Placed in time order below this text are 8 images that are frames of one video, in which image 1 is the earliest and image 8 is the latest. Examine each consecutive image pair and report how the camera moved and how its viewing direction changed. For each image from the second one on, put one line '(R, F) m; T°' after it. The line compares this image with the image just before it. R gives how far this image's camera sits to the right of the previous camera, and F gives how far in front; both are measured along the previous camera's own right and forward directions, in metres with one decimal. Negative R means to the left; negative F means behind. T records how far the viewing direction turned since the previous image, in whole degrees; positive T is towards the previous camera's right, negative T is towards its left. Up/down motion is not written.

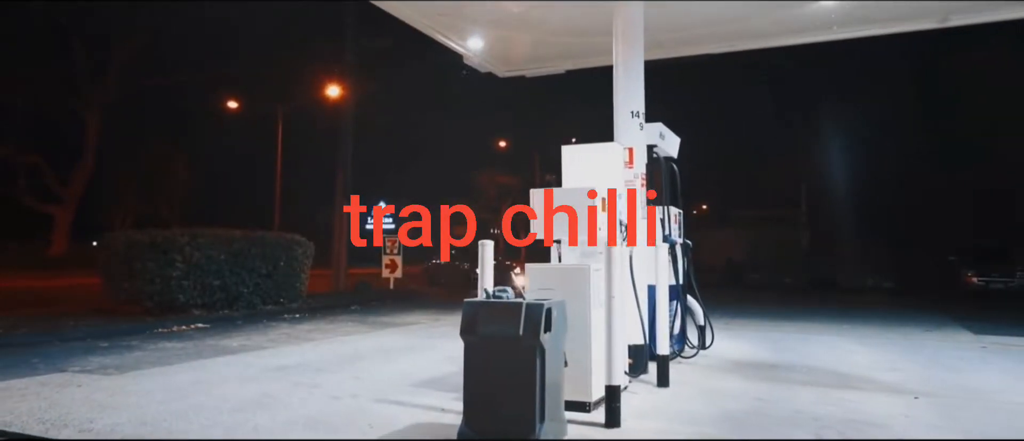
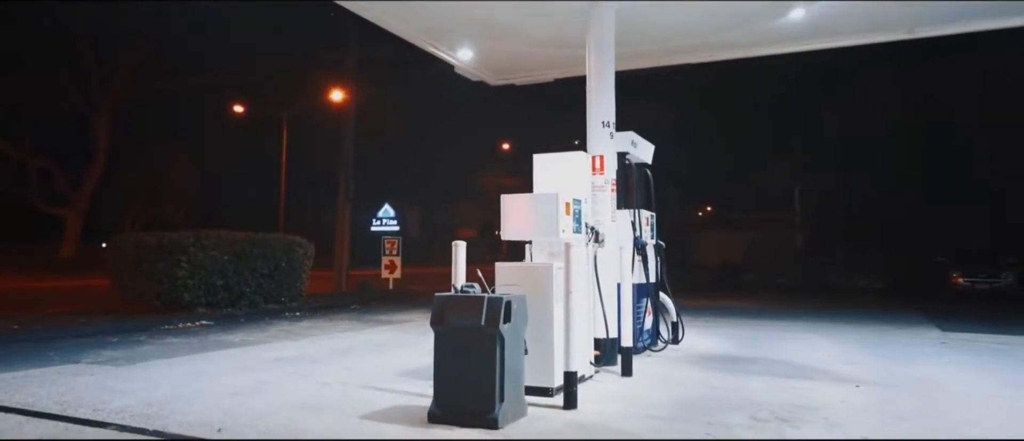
(+0.3, -0.6) m; 0°
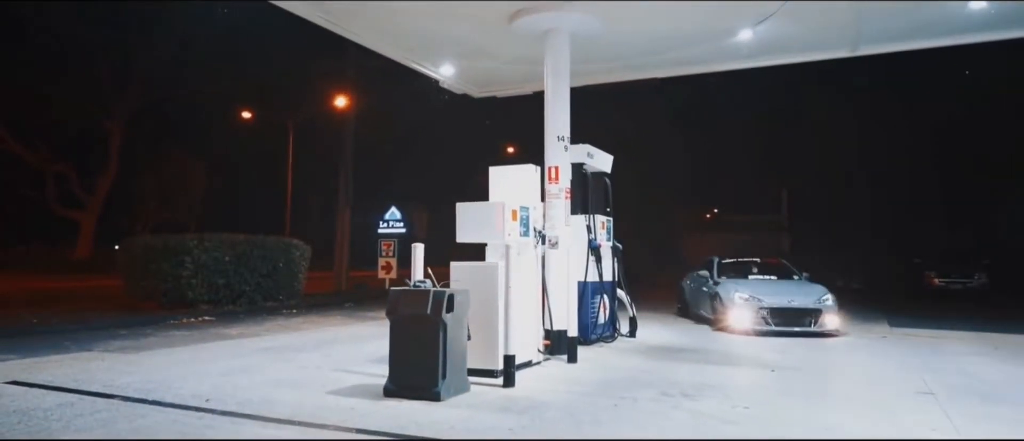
(+0.6, -1.1) m; -1°
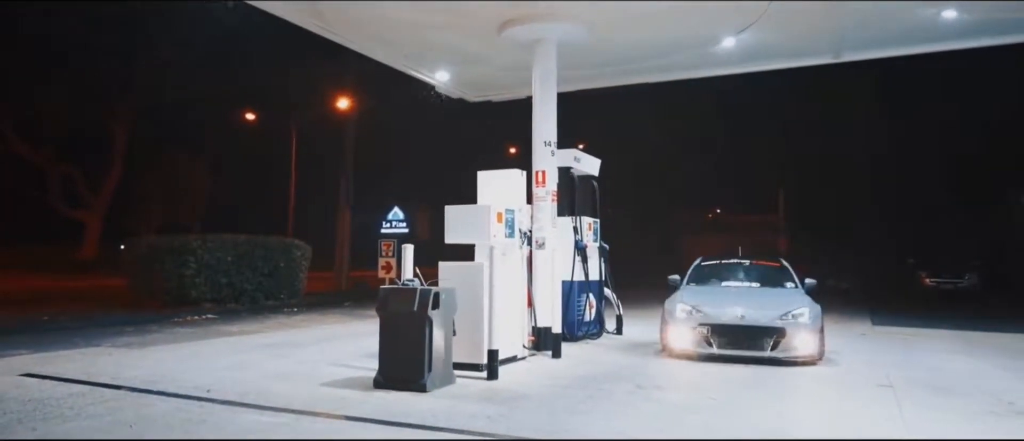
(+0.2, -0.4) m; 0°
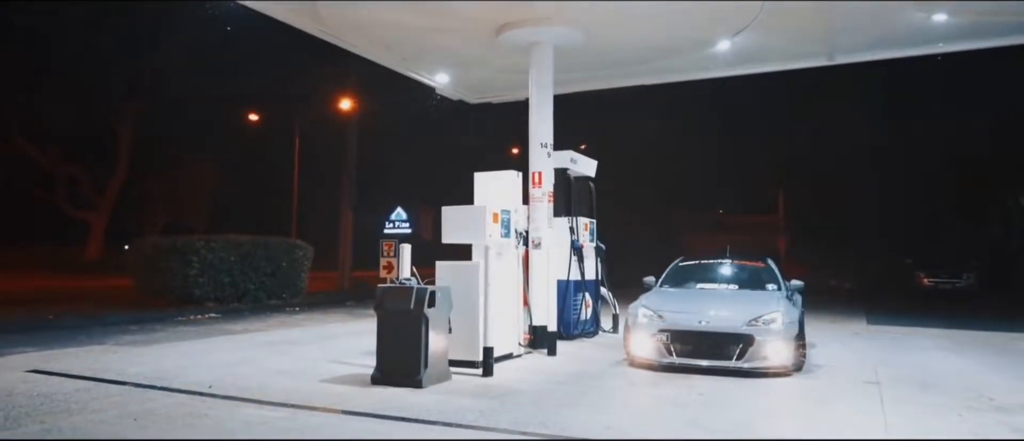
(+0.1, -0.2) m; 0°
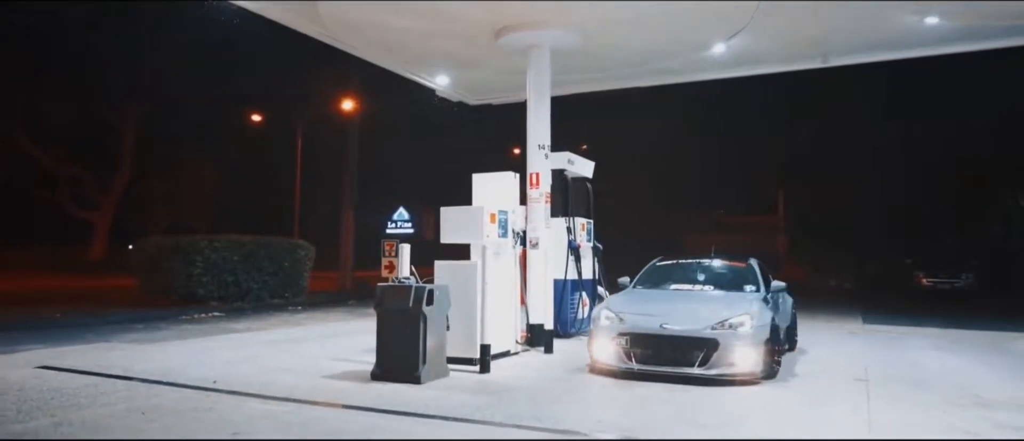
(+0.1, -0.2) m; 0°
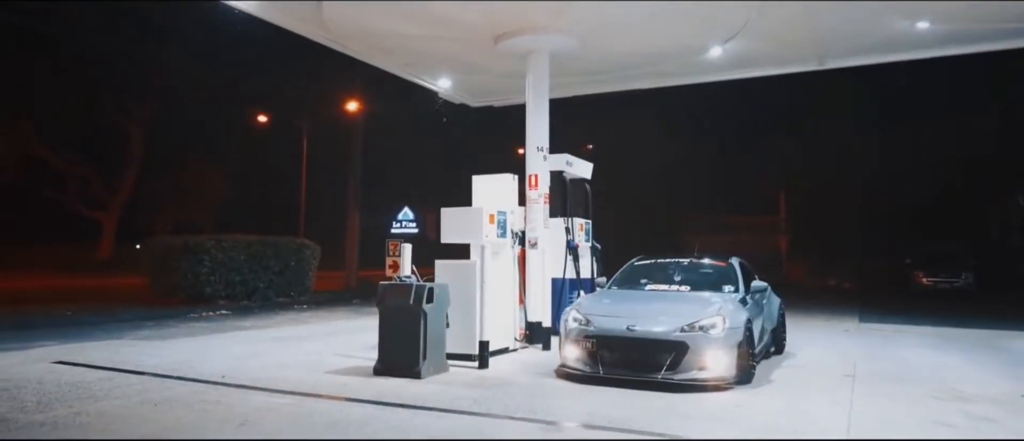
(+0.1, -0.3) m; 0°
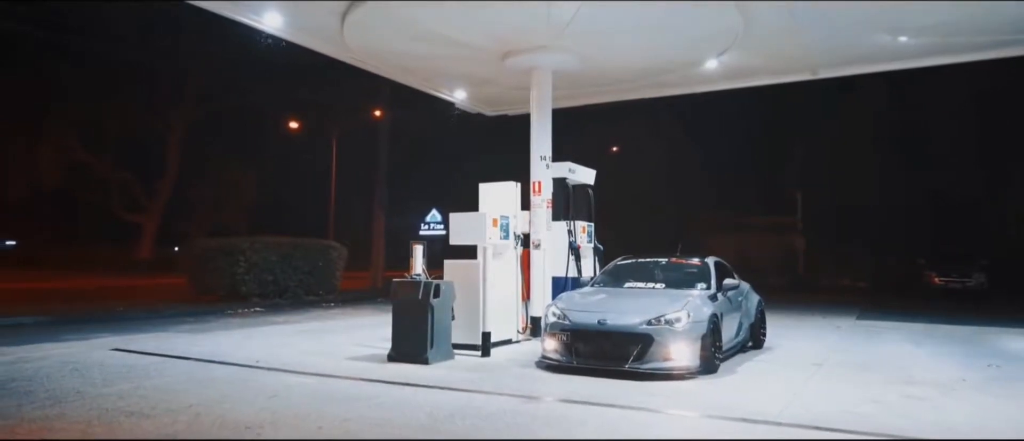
(+0.4, -1.0) m; -2°
